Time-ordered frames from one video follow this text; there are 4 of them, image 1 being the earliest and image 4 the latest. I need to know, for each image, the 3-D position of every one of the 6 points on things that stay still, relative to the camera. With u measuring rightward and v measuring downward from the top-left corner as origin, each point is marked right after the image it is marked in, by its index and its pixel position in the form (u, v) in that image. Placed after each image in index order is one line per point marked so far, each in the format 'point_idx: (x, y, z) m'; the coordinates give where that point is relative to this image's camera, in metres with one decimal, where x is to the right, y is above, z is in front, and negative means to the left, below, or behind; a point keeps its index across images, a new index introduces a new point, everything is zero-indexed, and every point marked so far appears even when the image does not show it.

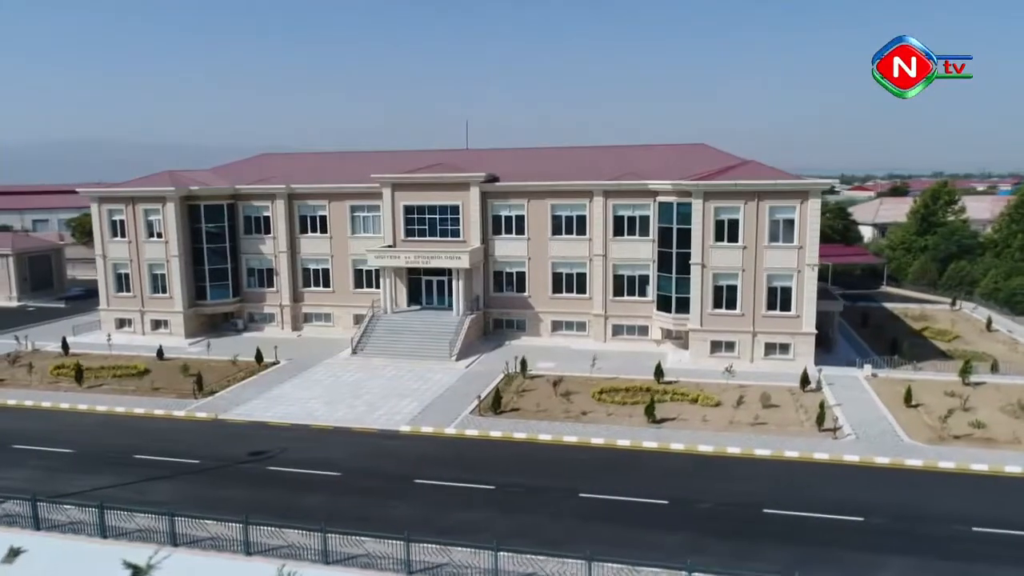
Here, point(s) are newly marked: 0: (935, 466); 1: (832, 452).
0: (+10.6, -4.5, +19.0) m
1: (+8.4, -4.3, +19.9) m
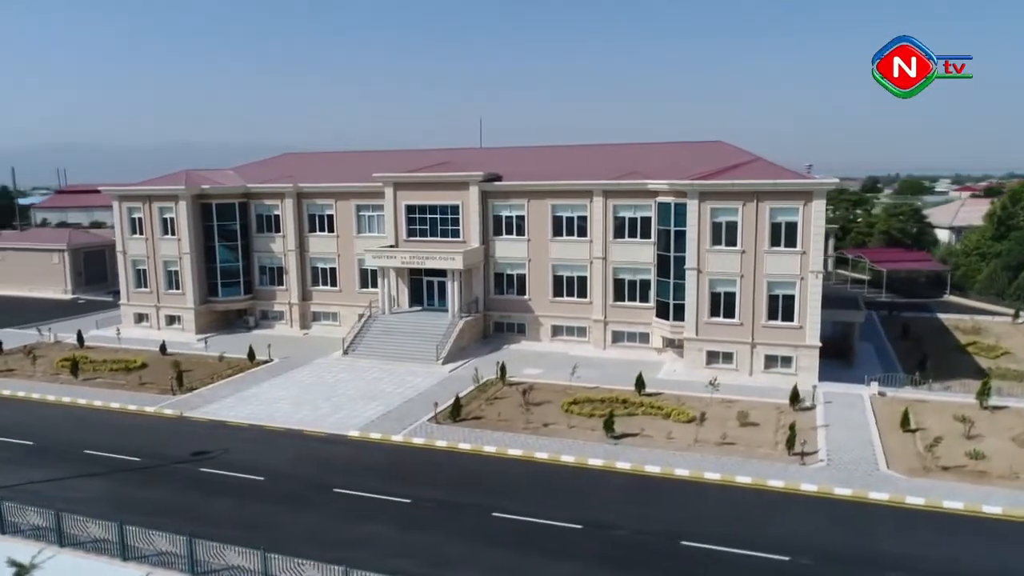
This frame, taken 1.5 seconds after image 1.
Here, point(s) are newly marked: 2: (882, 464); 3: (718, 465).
0: (+8.7, -4.8, +16.9) m
1: (+6.6, -4.6, +18.0) m
2: (+9.3, -4.4, +19.0) m
3: (+5.2, -4.5, +19.1) m
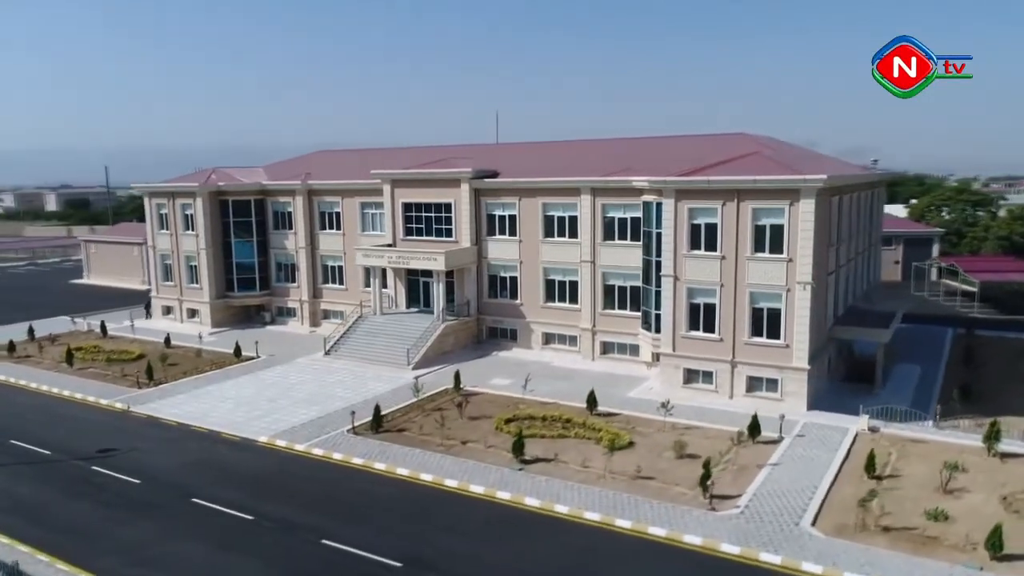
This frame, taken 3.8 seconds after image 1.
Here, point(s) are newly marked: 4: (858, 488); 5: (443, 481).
0: (+5.2, -5.1, +13.8) m
1: (+3.3, -4.9, +15.3) m
2: (+6.2, -4.8, +15.8) m
3: (+2.1, -4.7, +16.6) m
4: (+7.9, -4.6, +17.2) m
5: (-1.6, -4.6, +18.1) m
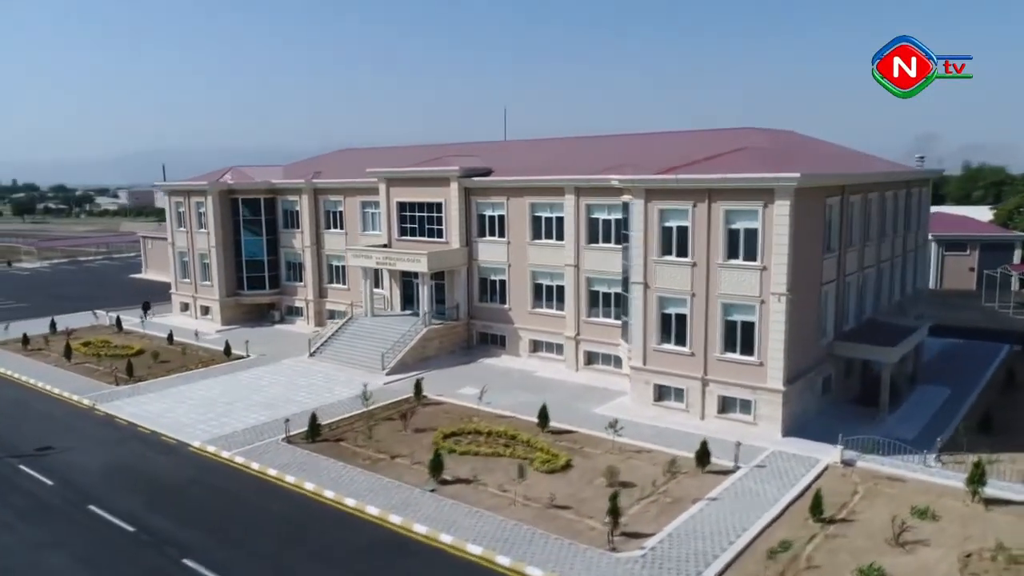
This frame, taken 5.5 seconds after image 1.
0: (+2.5, -5.4, +11.9) m
1: (+0.8, -5.1, +13.6) m
2: (+3.7, -5.1, +13.8) m
3: (-0.2, -4.9, +15.1) m
4: (+5.6, -4.9, +15.0) m
5: (-3.7, -4.7, +17.0) m
